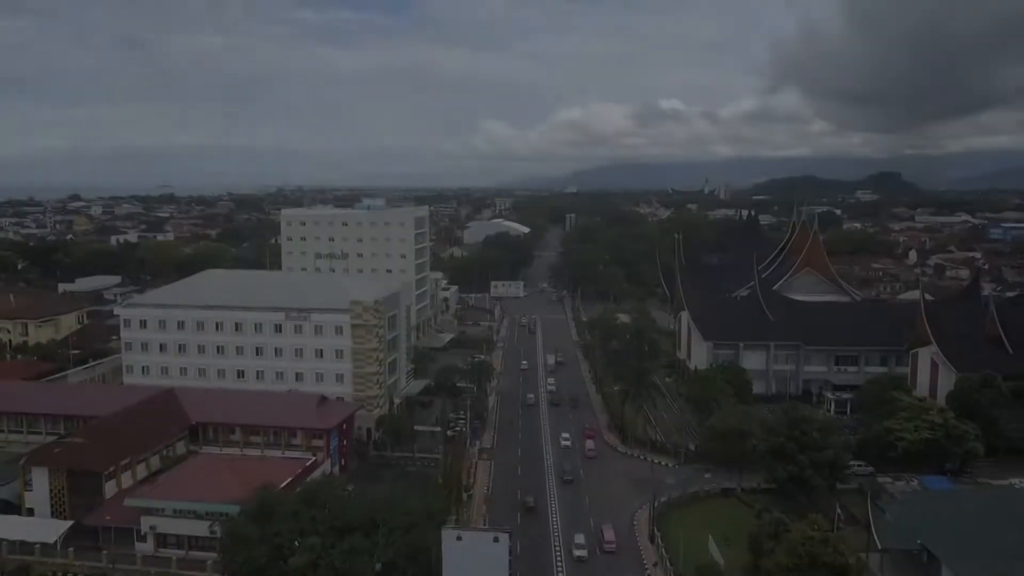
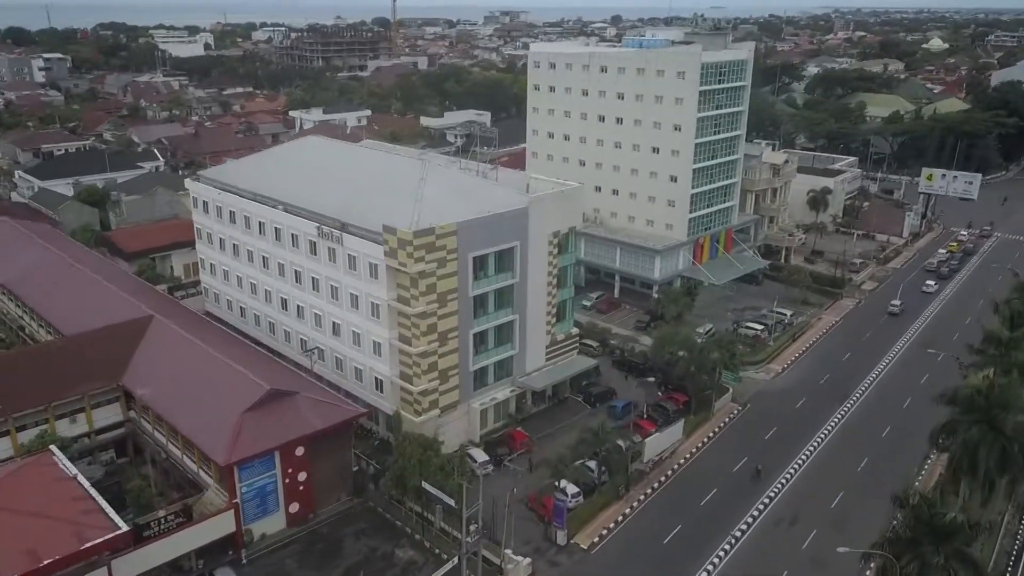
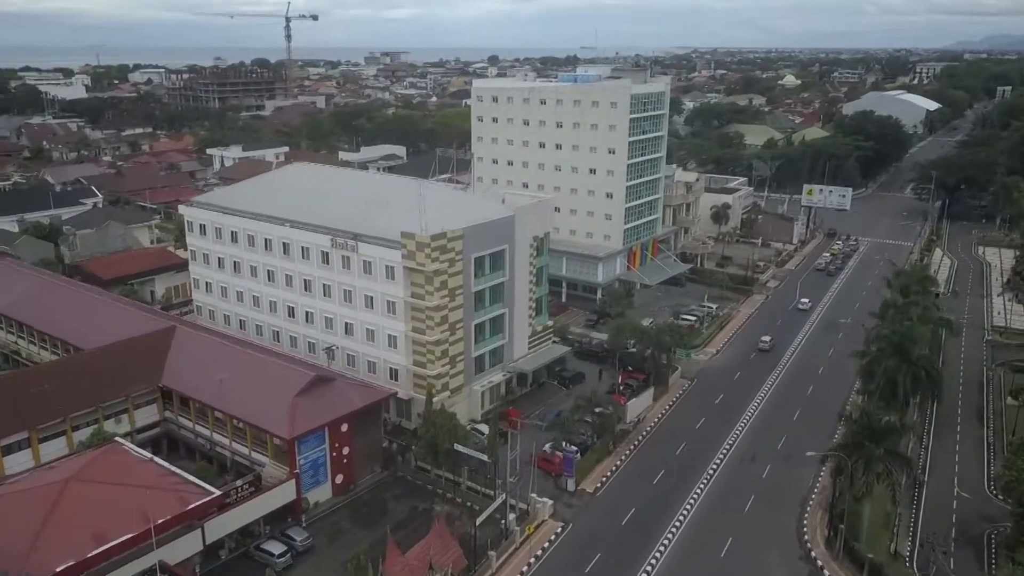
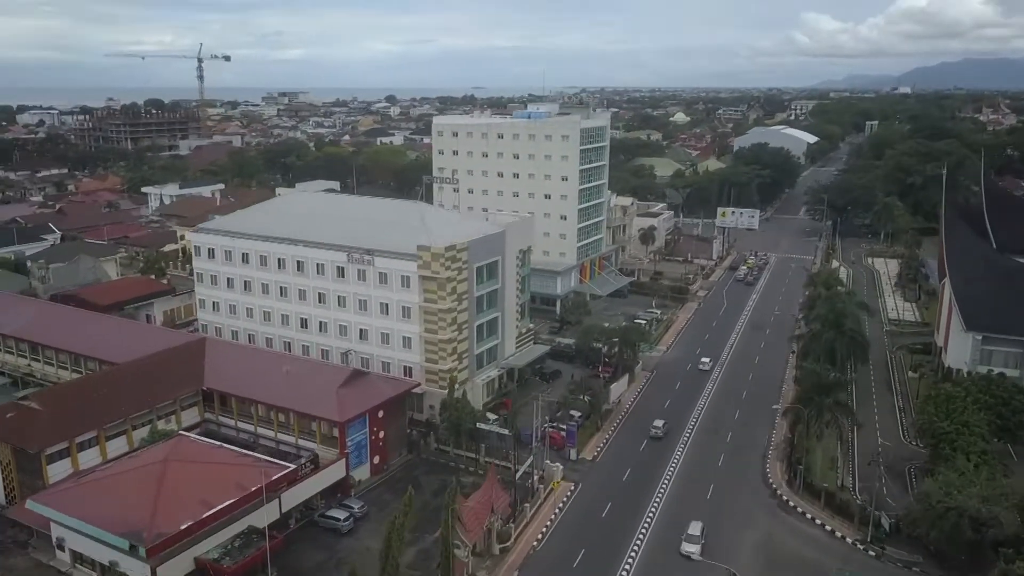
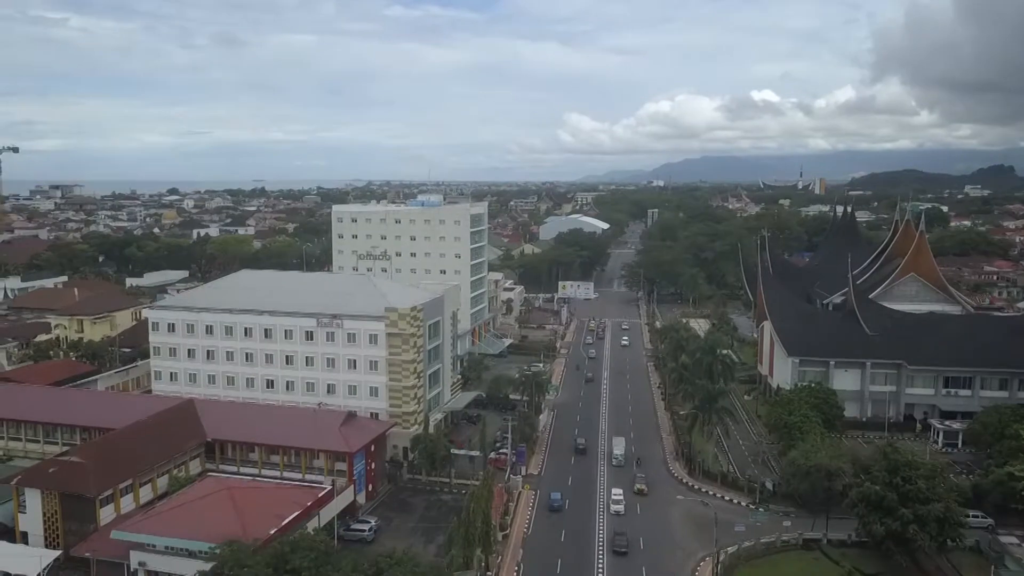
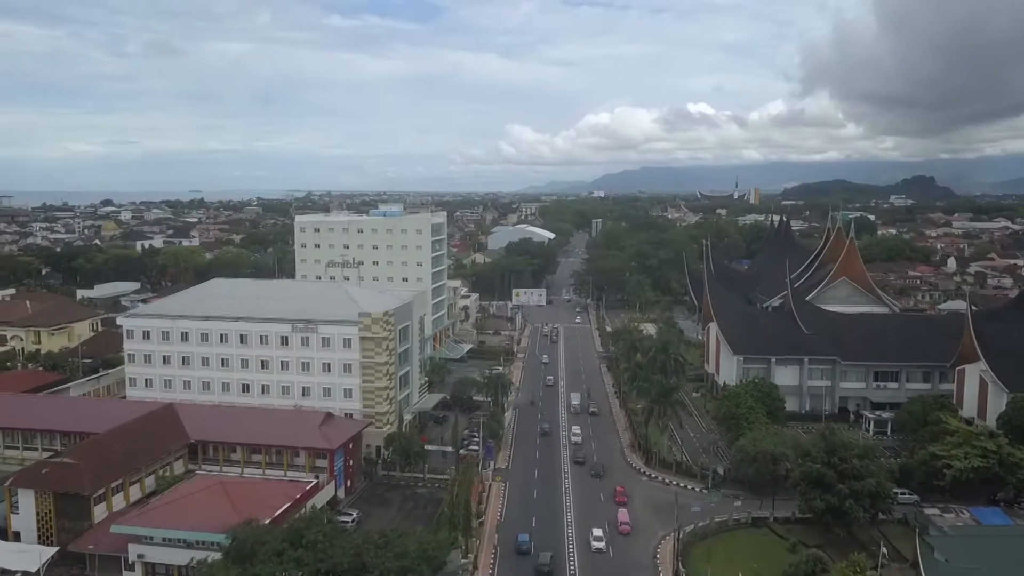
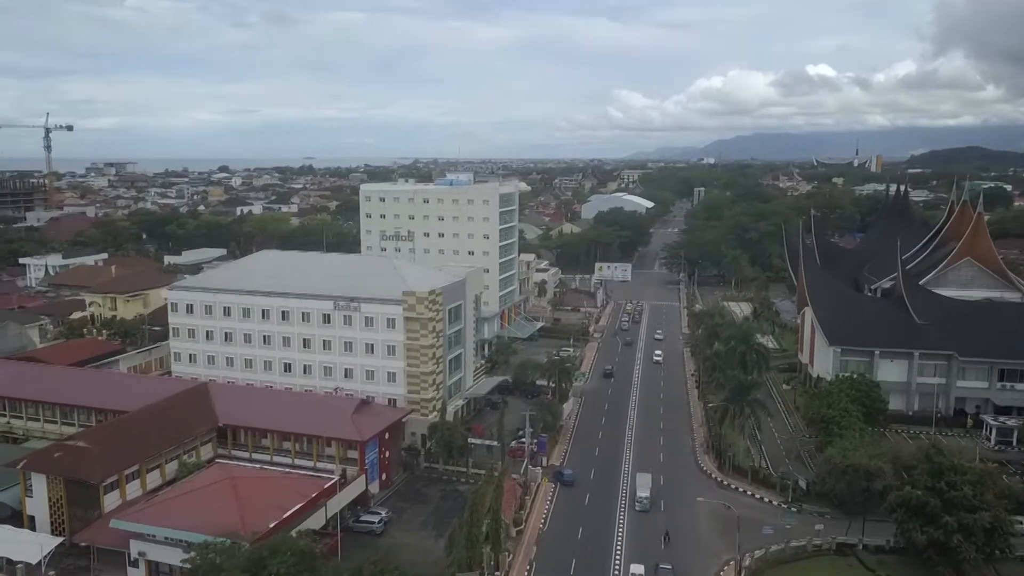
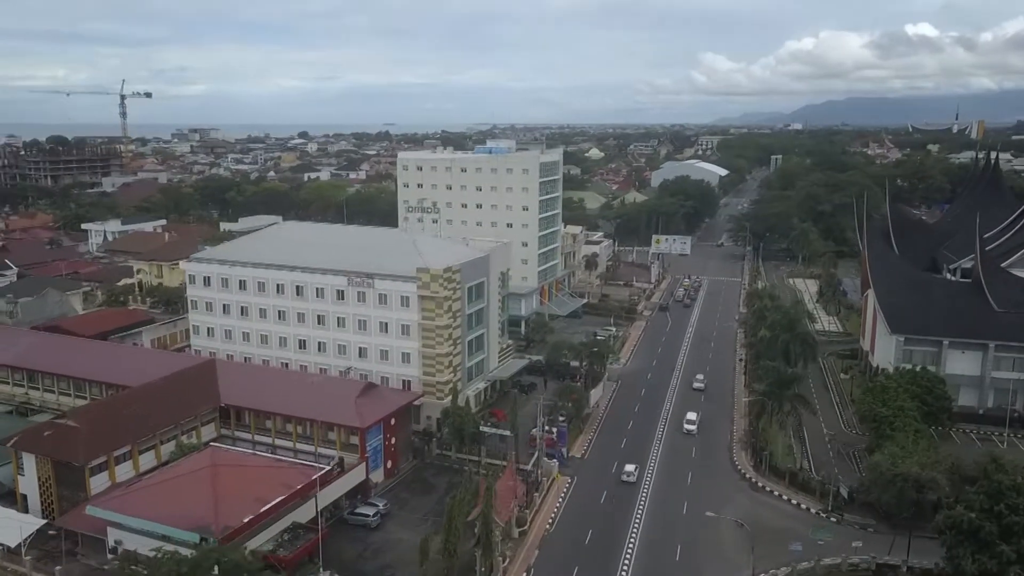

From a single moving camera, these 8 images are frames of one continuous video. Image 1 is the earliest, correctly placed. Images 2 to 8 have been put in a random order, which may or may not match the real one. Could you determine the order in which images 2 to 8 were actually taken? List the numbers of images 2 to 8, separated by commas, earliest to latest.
6, 5, 7, 8, 4, 3, 2
